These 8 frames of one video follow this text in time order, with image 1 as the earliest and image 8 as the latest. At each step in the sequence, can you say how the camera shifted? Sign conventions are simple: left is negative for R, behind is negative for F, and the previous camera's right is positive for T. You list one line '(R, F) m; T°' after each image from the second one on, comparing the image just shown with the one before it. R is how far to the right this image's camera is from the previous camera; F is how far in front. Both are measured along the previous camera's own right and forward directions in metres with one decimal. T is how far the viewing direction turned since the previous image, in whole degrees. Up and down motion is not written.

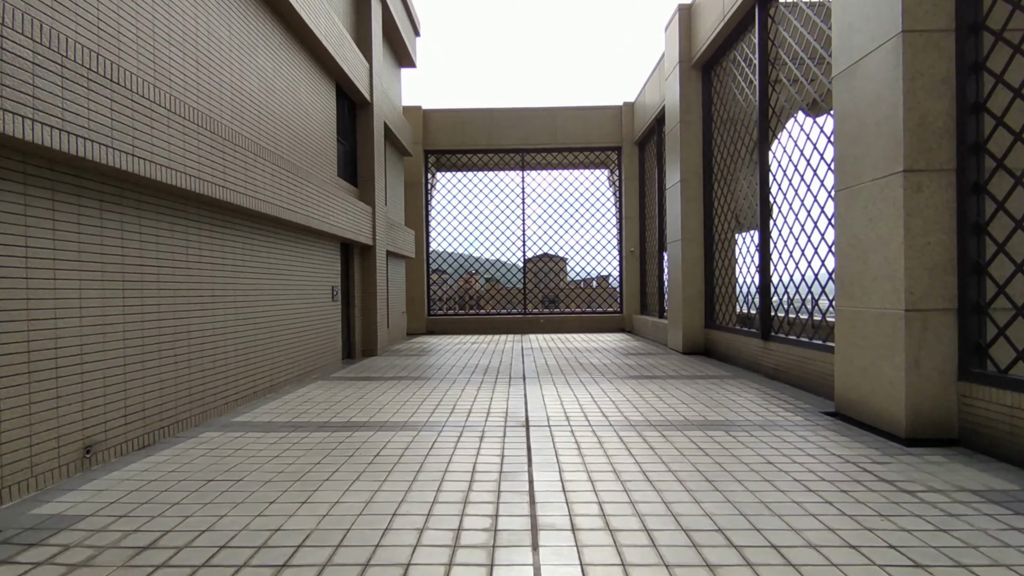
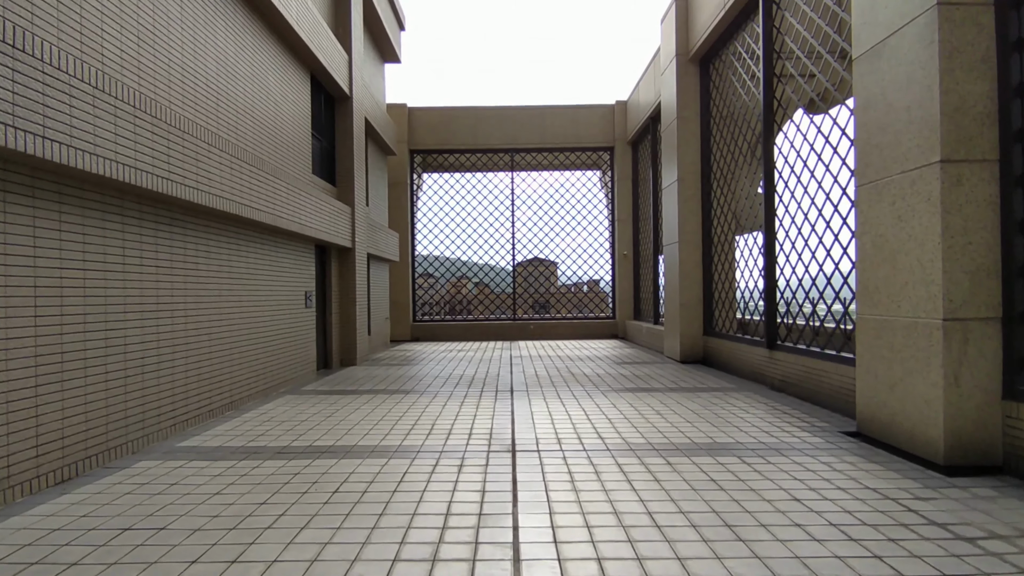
(0.0, +0.6) m; +1°
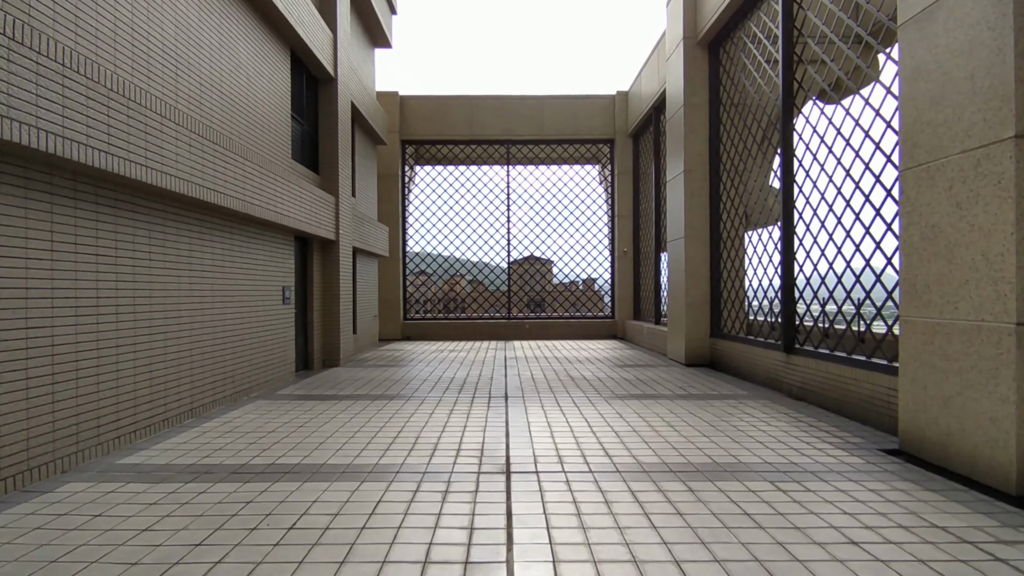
(0.0, +0.6) m; +1°
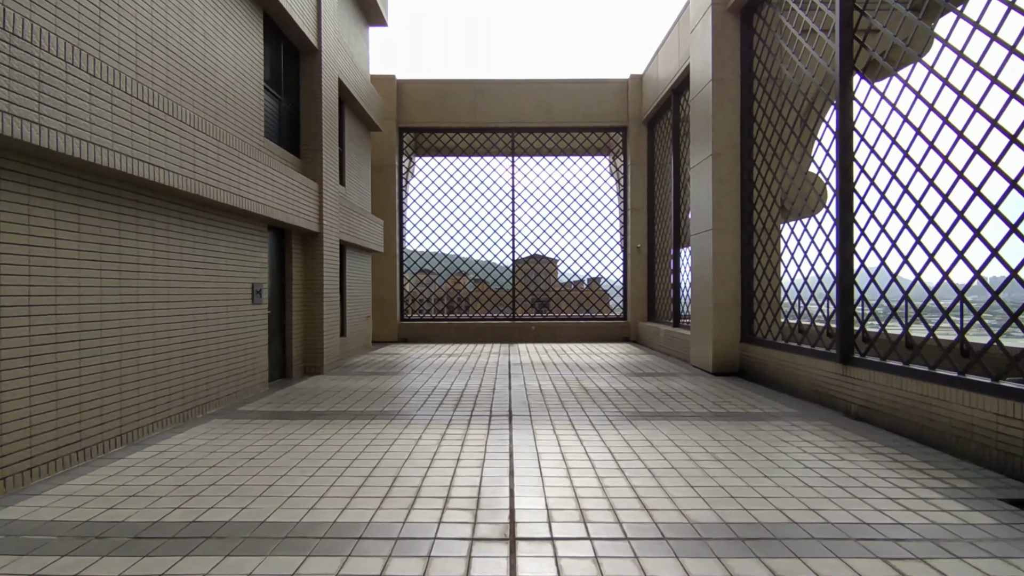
(0.0, +1.1) m; 0°
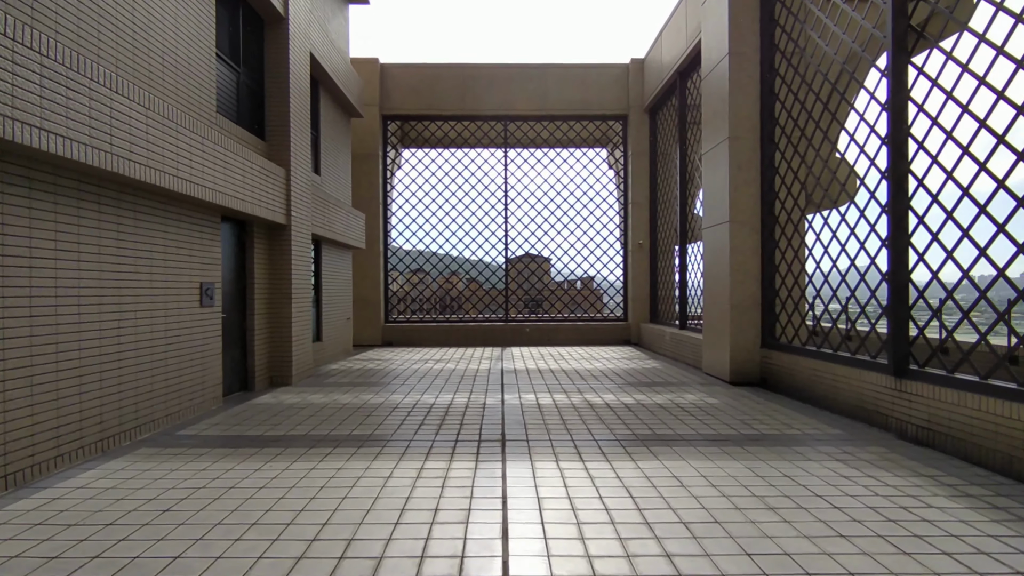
(0.0, +0.9) m; +1°
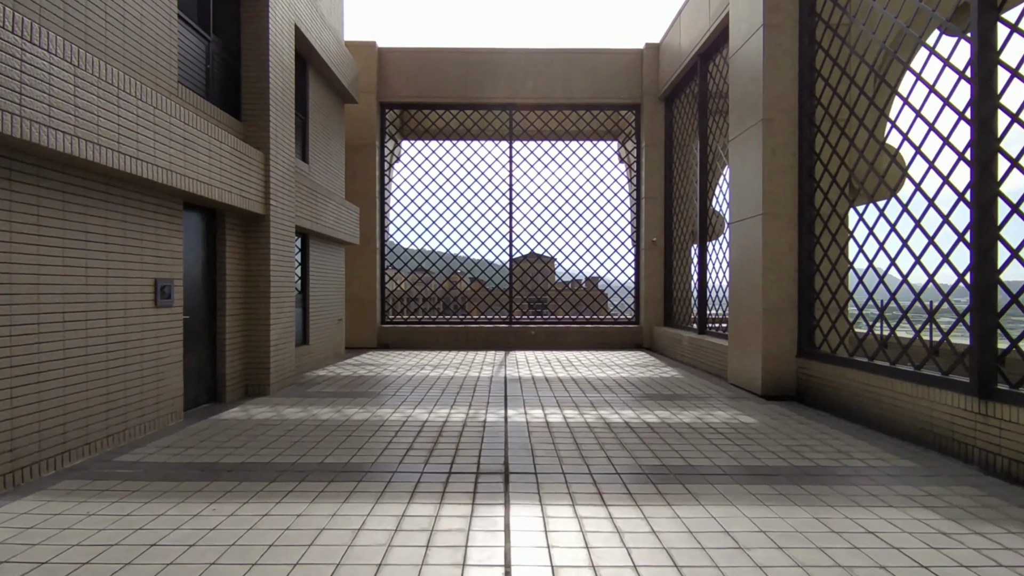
(0.0, +0.8) m; 0°
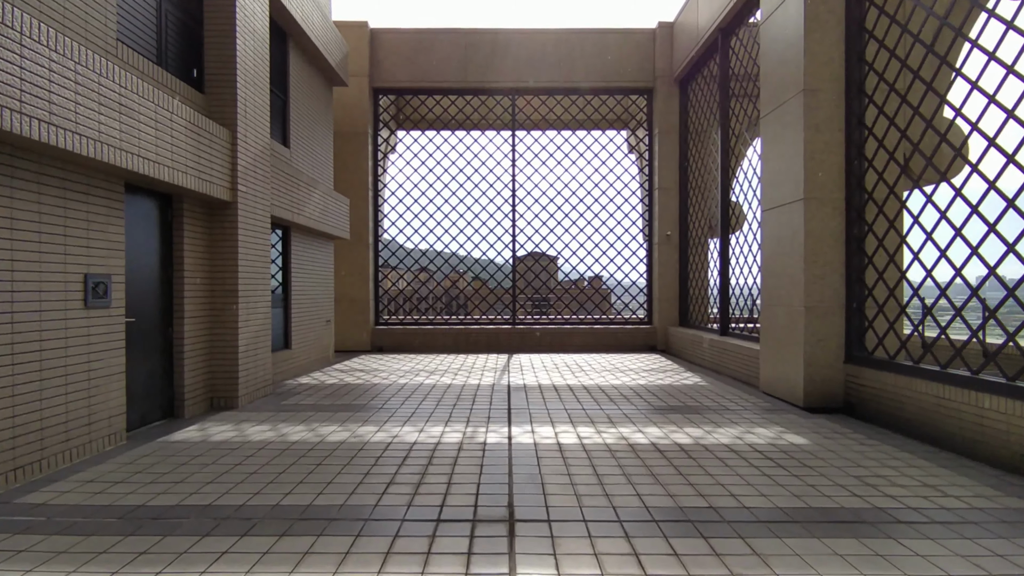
(0.0, +0.8) m; 0°
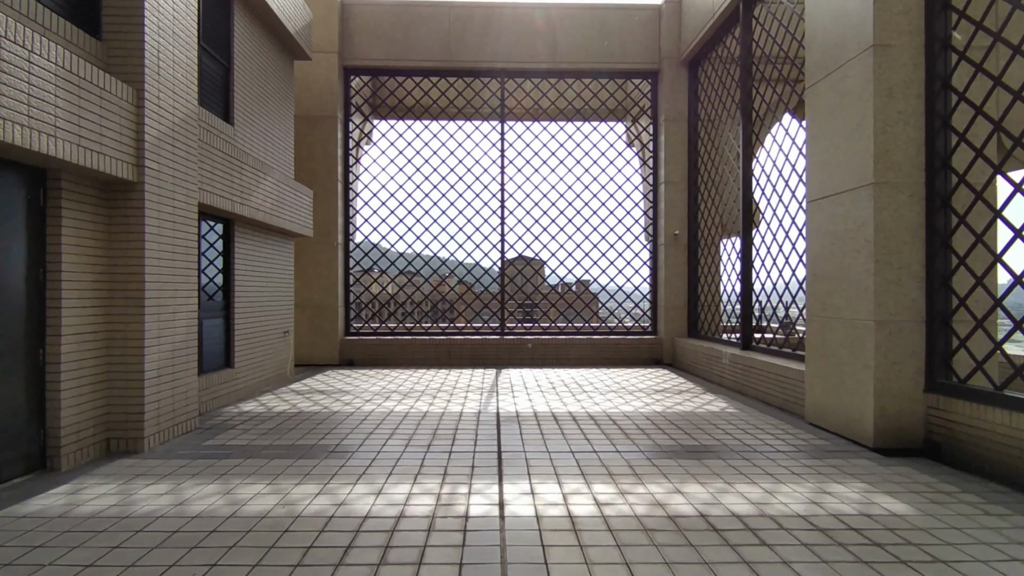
(0.0, +1.3) m; +1°
